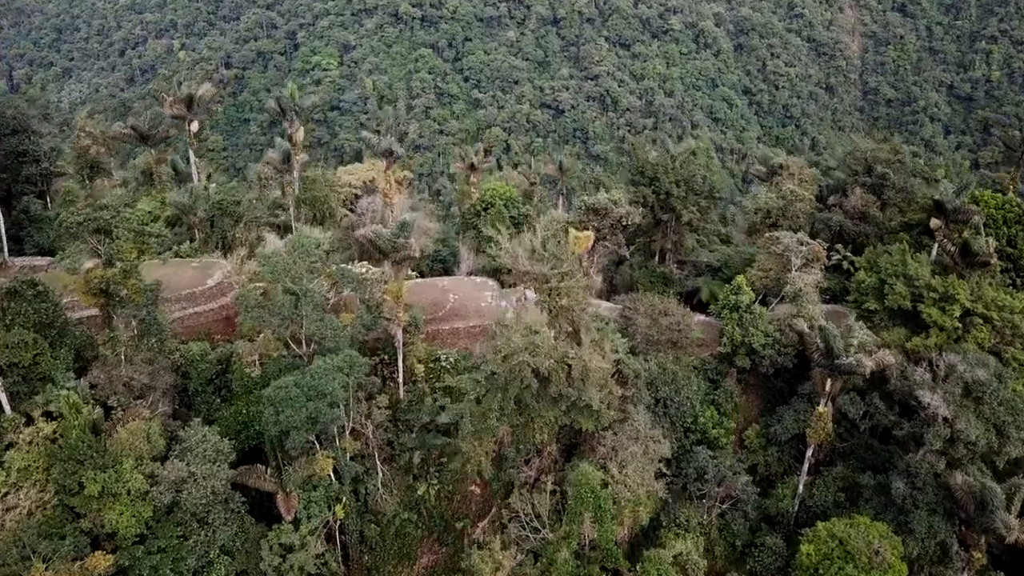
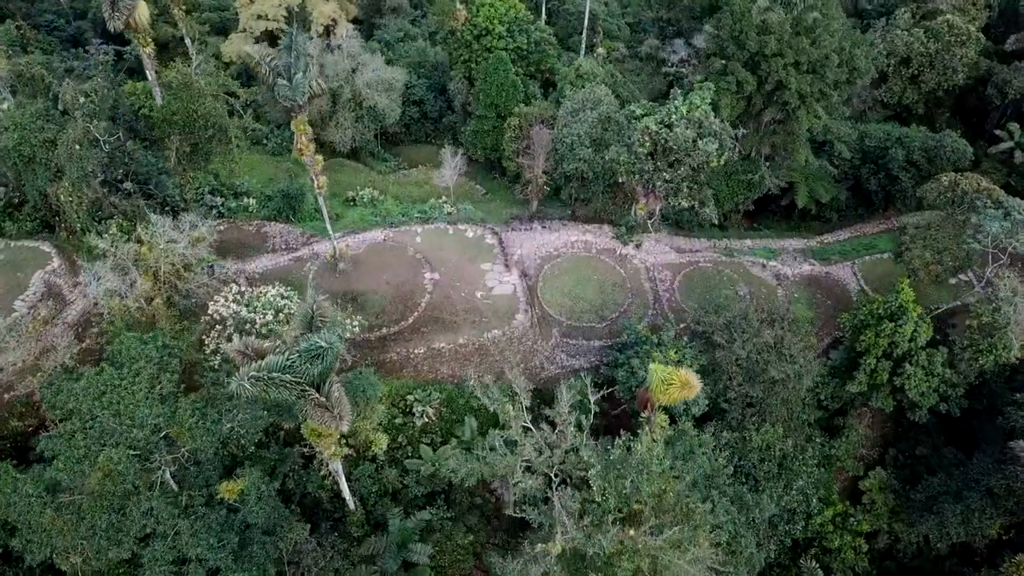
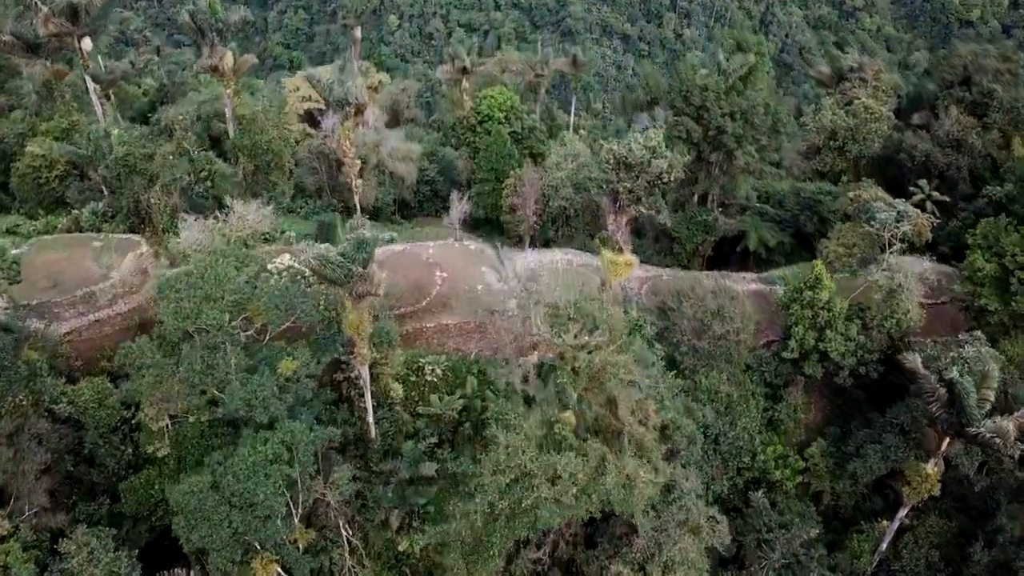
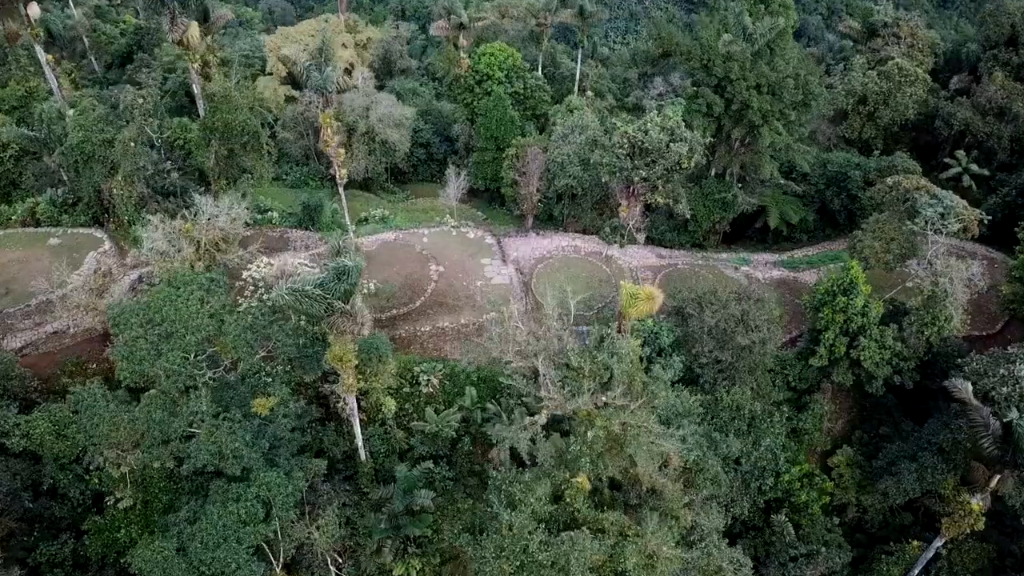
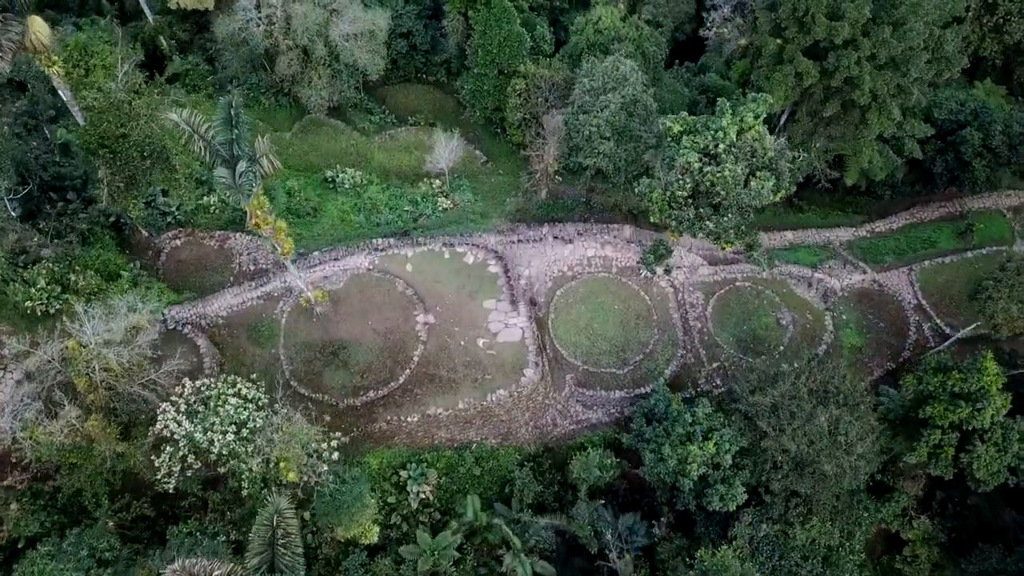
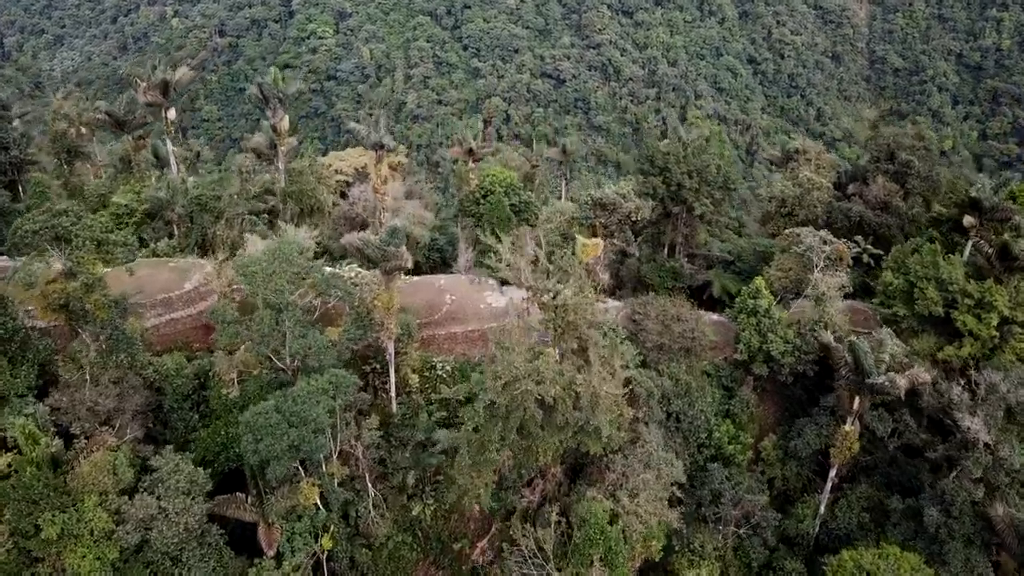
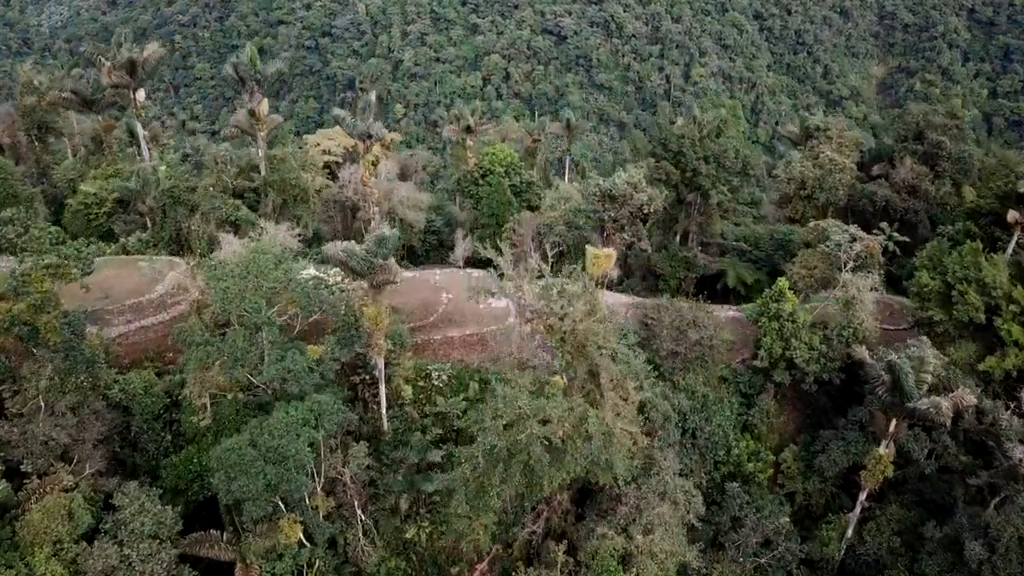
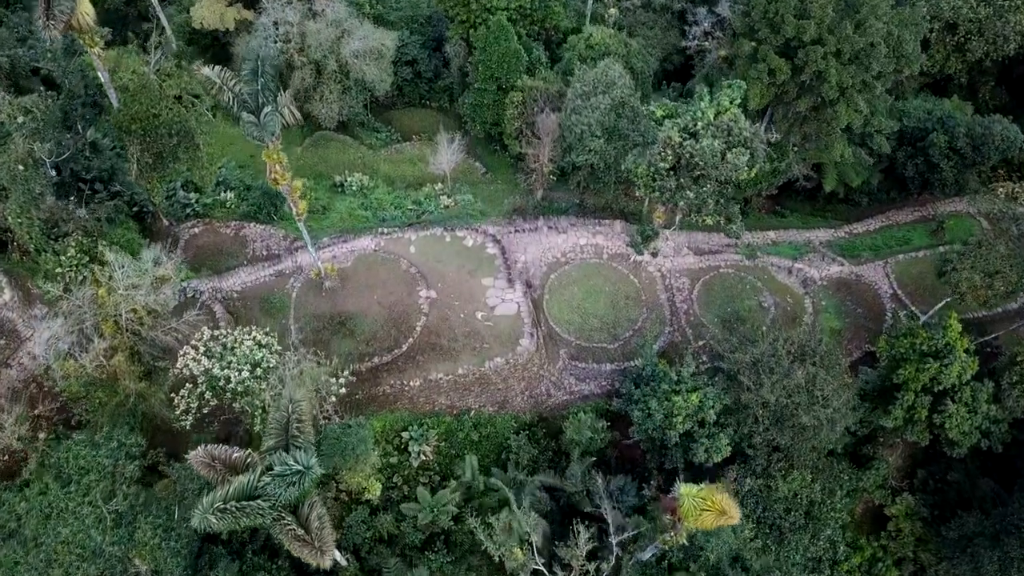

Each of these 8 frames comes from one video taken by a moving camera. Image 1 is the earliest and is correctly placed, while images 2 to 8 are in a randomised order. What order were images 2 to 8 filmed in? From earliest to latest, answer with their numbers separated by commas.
6, 7, 3, 4, 2, 8, 5
